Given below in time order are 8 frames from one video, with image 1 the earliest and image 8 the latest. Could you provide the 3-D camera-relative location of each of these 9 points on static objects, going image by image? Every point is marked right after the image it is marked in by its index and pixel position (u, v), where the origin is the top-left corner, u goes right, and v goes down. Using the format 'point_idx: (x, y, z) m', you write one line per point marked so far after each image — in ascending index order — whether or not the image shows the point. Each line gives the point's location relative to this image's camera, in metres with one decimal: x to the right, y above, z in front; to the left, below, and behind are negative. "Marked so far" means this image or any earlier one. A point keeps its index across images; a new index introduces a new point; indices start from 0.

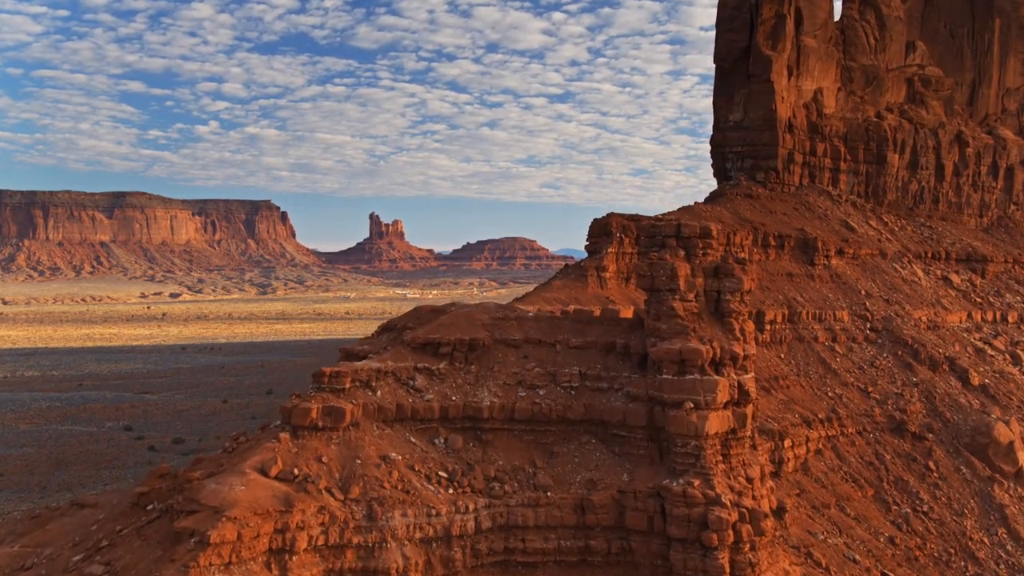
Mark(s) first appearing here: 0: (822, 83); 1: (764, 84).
0: (+7.7, +5.1, +18.9) m
1: (+5.7, +4.6, +17.3) m
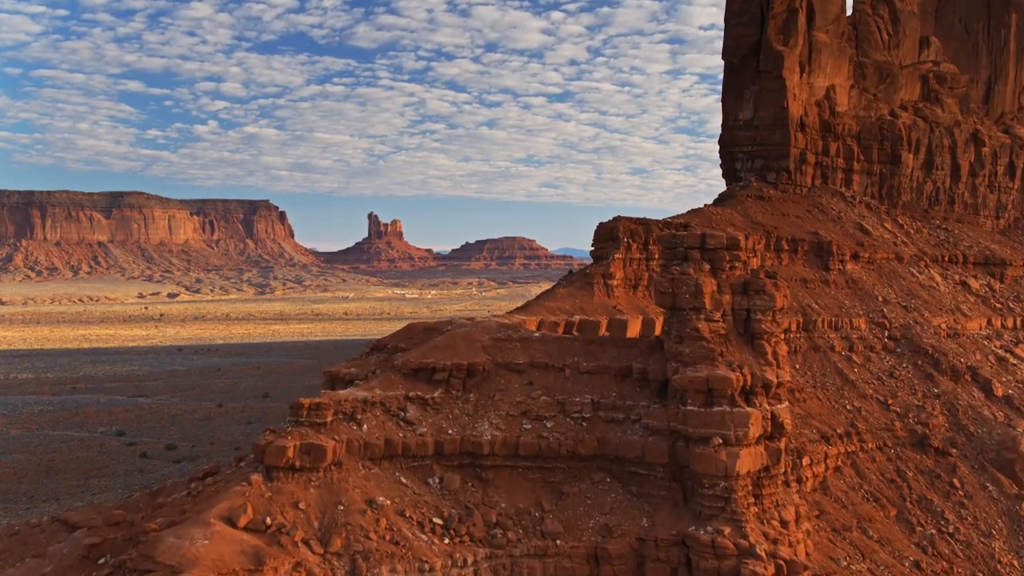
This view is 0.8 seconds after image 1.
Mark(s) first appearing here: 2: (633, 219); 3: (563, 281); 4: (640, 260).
0: (+7.7, +5.0, +18.2) m
1: (+5.7, +4.5, +16.5) m
2: (+2.0, +1.1, +12.7) m
3: (+0.8, +0.1, +12.5) m
4: (+2.1, +0.5, +12.6) m
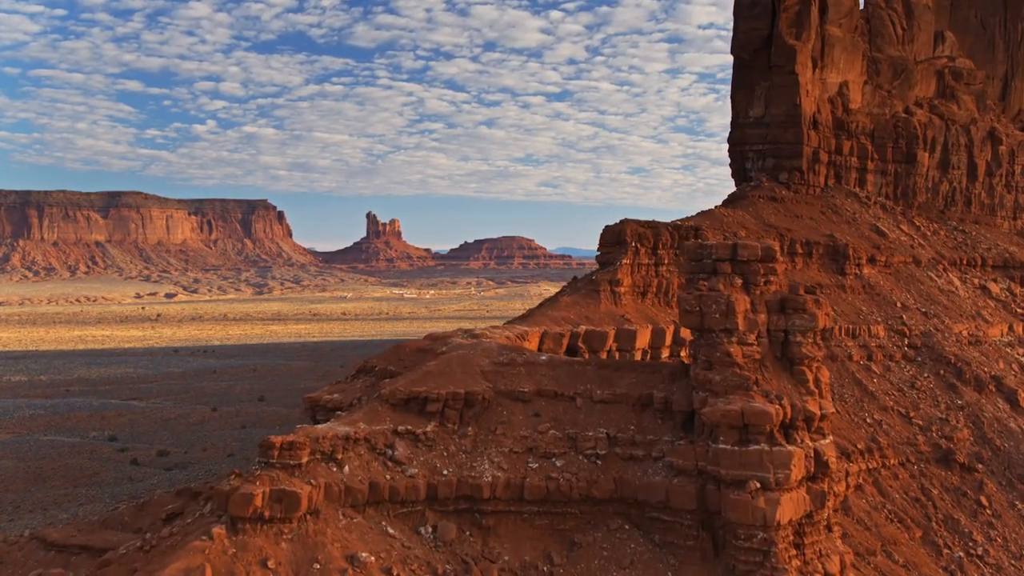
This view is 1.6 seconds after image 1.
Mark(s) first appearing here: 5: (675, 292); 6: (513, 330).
0: (+7.7, +4.9, +17.5) m
1: (+5.7, +4.4, +15.8) m
2: (+2.0, +1.0, +11.9) m
3: (+0.9, 0.0, +11.7) m
4: (+2.1, +0.4, +11.9) m
5: (+2.6, -0.1, +12.0) m
6: (0.0, -0.5, +9.8) m
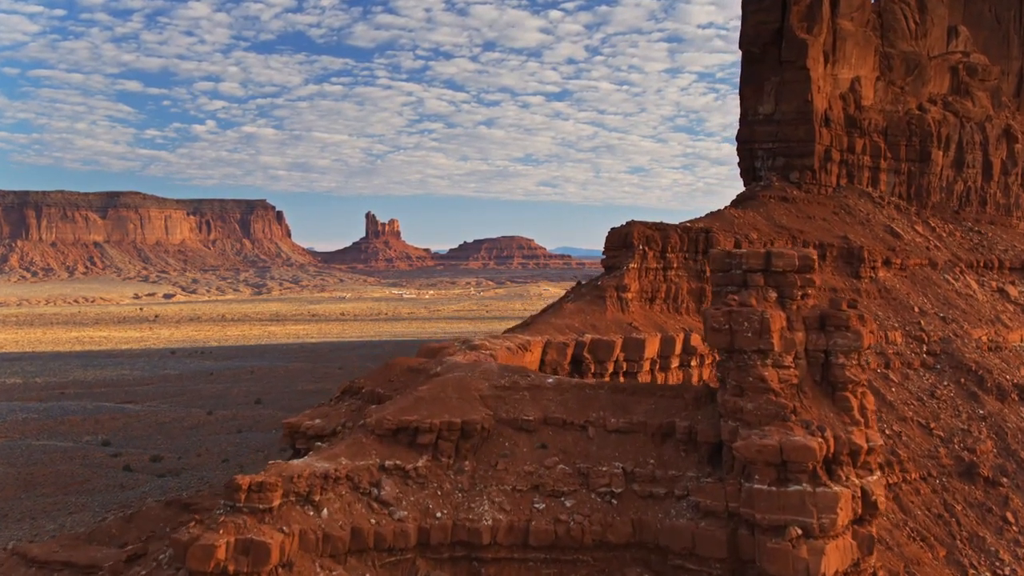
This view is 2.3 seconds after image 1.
0: (+7.7, +4.8, +16.9) m
1: (+5.7, +4.3, +15.2) m
2: (+2.0, +1.0, +11.3) m
3: (+0.9, -0.1, +11.1) m
4: (+2.1, +0.3, +11.3) m
5: (+2.6, -0.2, +11.4) m
6: (0.0, -0.6, +9.2) m
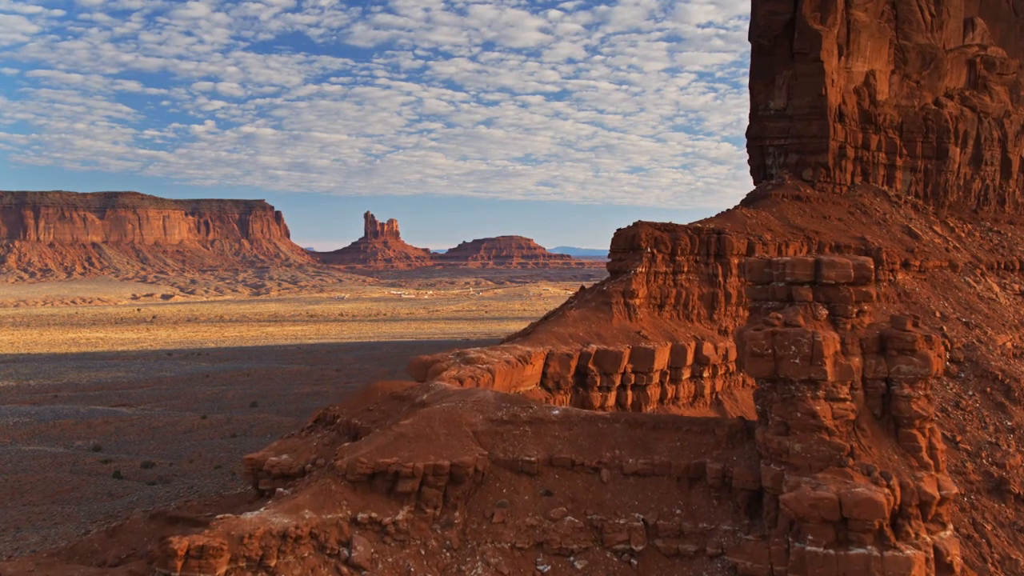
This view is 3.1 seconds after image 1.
0: (+7.7, +4.7, +16.1) m
1: (+5.7, +4.3, +14.5) m
2: (+2.0, +0.9, +10.6) m
3: (+0.9, -0.2, +10.4) m
4: (+2.1, +0.2, +10.5) m
5: (+2.6, -0.2, +10.7) m
6: (0.0, -0.7, +8.5) m
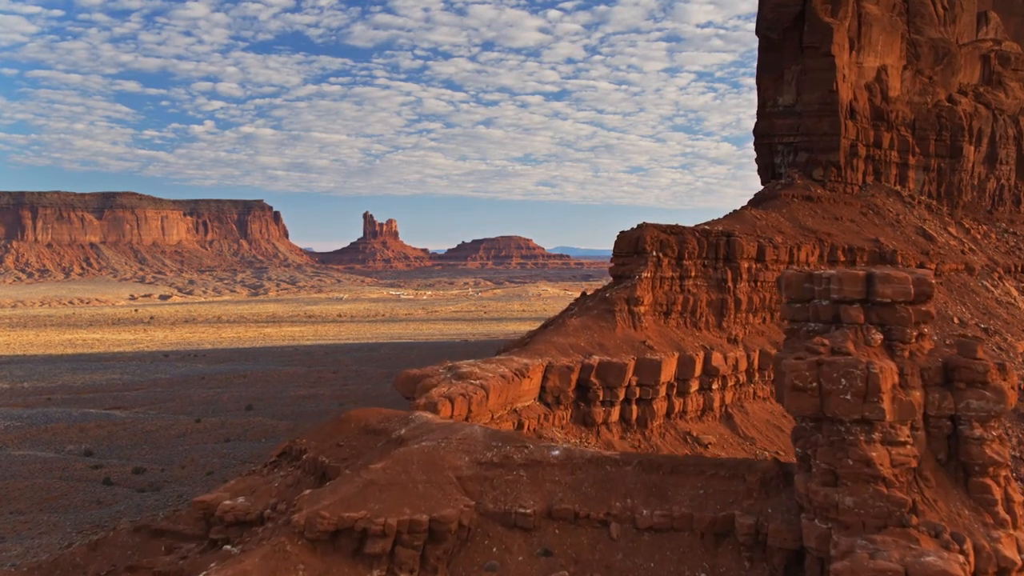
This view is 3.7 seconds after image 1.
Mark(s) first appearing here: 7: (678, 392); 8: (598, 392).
0: (+7.6, +4.7, +15.5) m
1: (+5.7, +4.2, +13.8) m
2: (+2.0, +0.8, +10.0) m
3: (+0.8, -0.3, +9.8) m
4: (+2.1, +0.1, +9.9) m
5: (+2.5, -0.3, +10.1) m
6: (0.0, -0.8, +7.9) m
7: (+2.0, -1.3, +9.2) m
8: (+0.9, -1.1, +8.4) m
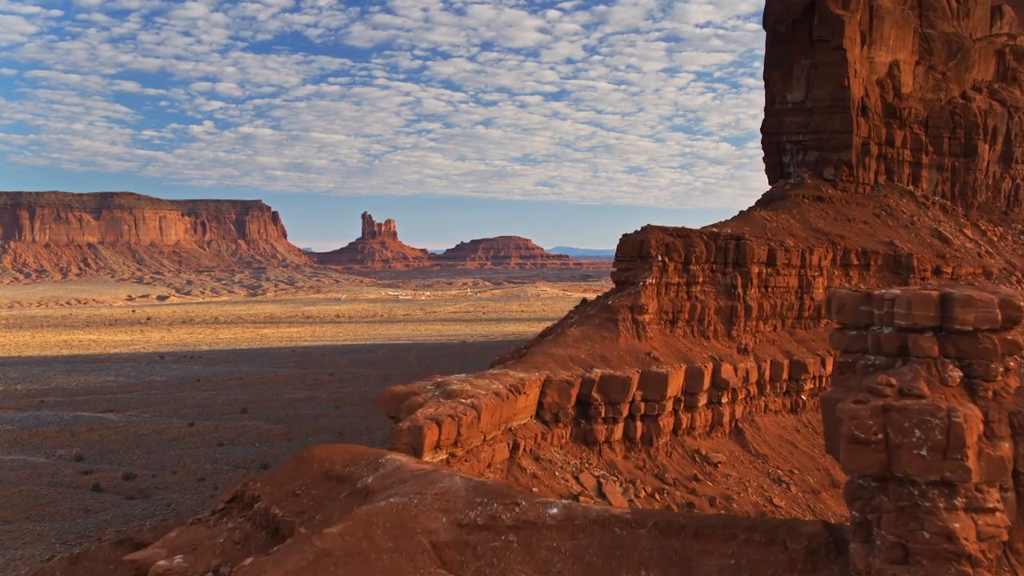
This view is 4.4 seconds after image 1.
0: (+7.6, +4.6, +14.9) m
1: (+5.6, +4.1, +13.2) m
2: (+1.9, +0.7, +9.3) m
3: (+0.8, -0.3, +9.1) m
4: (+2.0, 0.0, +9.3) m
5: (+2.5, -0.4, +9.4) m
6: (-0.1, -0.9, +7.2) m
7: (+2.0, -1.3, +8.6) m
8: (+0.9, -1.2, +7.7) m
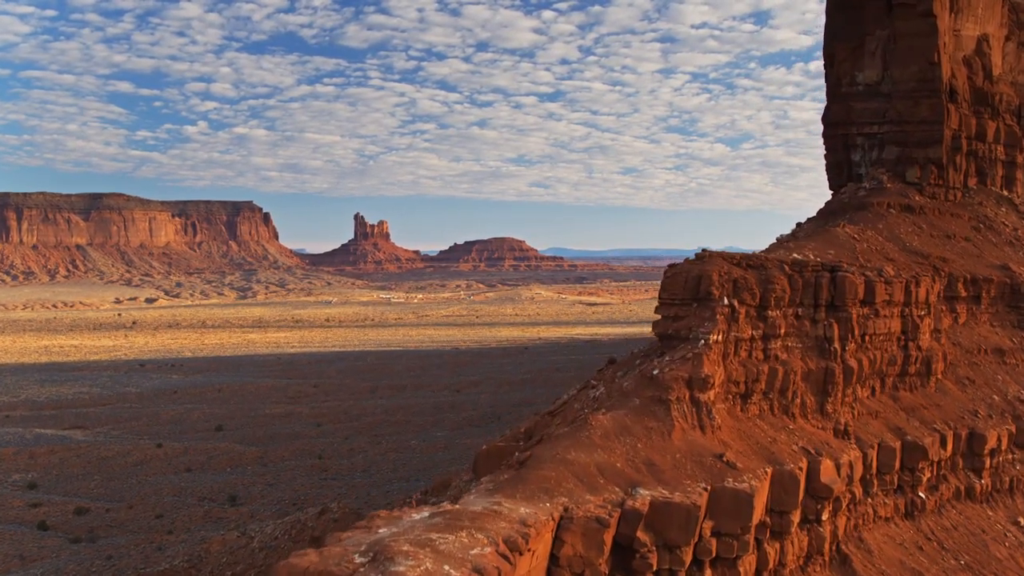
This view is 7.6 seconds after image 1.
0: (+7.5, +4.1, +12.0) m
1: (+5.5, +3.6, +10.3) m
2: (+1.9, +0.3, +6.4) m
3: (+0.7, -0.8, +6.1) m
4: (+2.0, -0.4, +6.3) m
5: (+2.4, -0.9, +6.5) m
6: (-0.1, -1.3, +4.2) m
7: (+1.9, -1.8, +5.6) m
8: (+0.9, -1.7, +4.7) m
